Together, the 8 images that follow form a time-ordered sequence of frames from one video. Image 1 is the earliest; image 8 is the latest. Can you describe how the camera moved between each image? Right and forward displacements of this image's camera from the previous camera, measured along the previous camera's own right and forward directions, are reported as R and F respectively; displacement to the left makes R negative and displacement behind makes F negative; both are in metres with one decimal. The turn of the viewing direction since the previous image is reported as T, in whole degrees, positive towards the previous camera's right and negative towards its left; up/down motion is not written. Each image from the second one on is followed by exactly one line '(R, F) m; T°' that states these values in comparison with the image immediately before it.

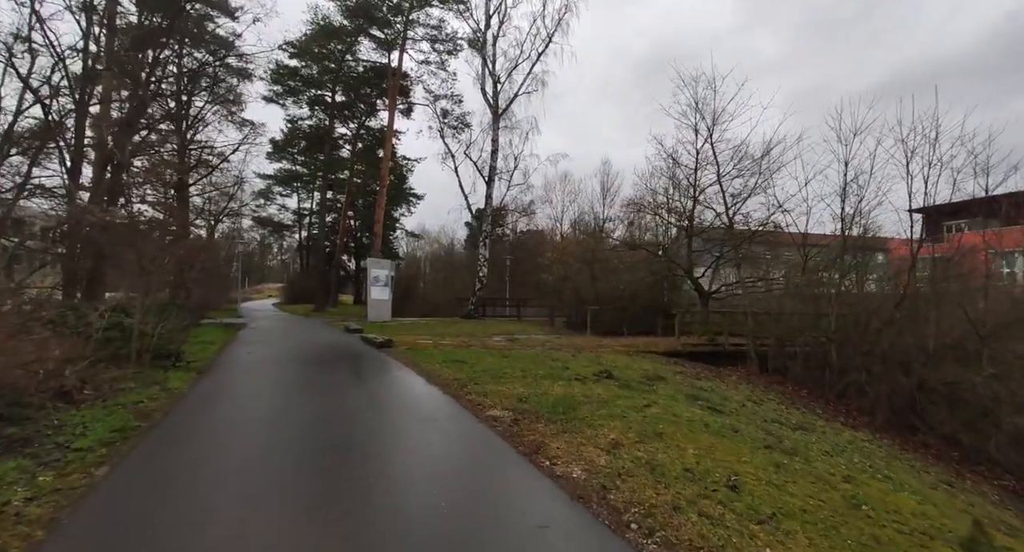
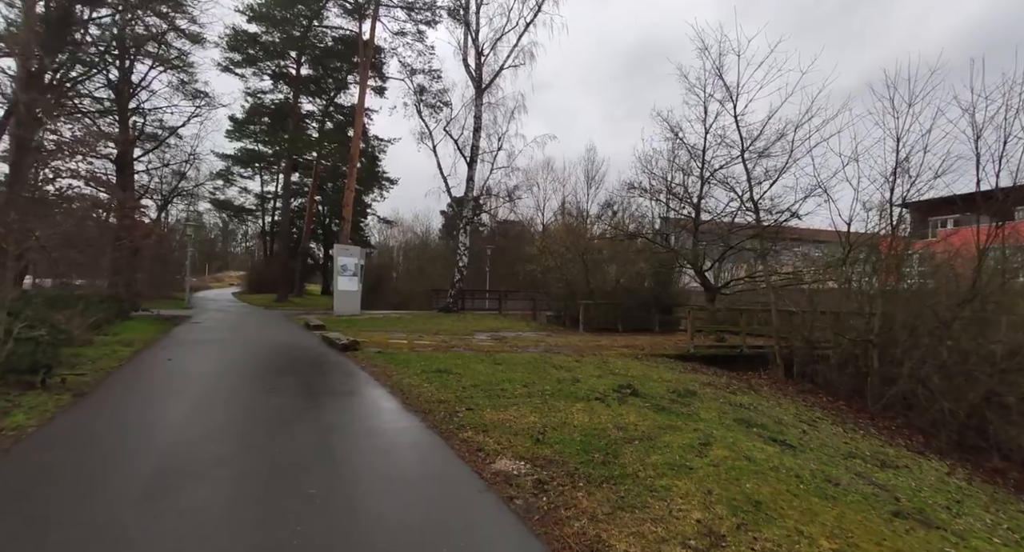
(-0.4, +2.2) m; +3°
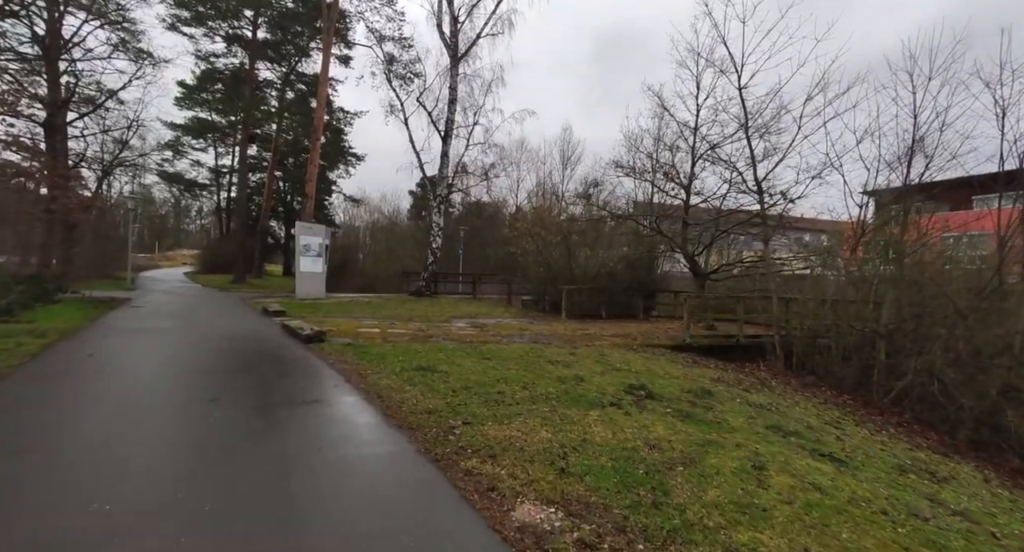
(-0.4, +1.2) m; +4°
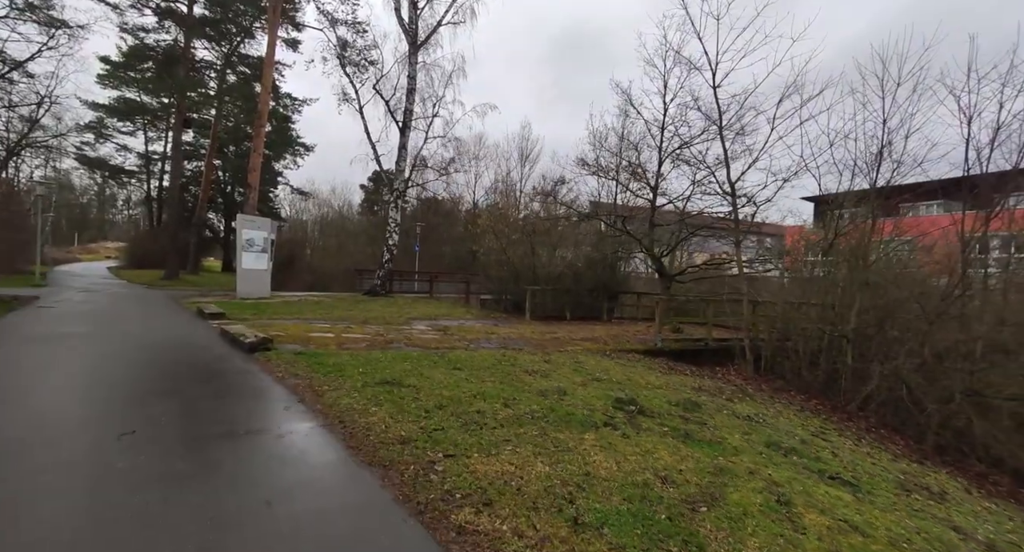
(-0.4, +0.7) m; +6°
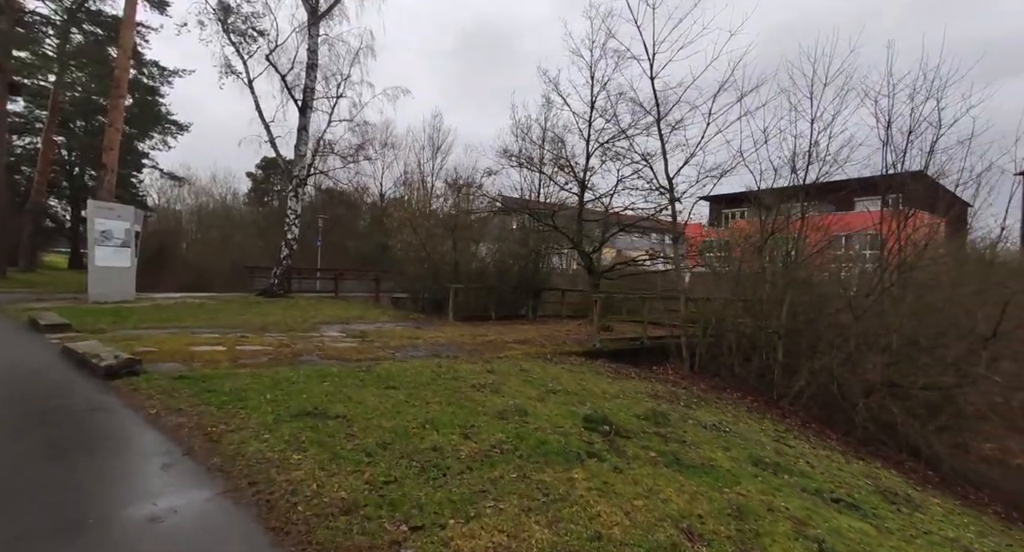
(-0.6, +1.1) m; +11°
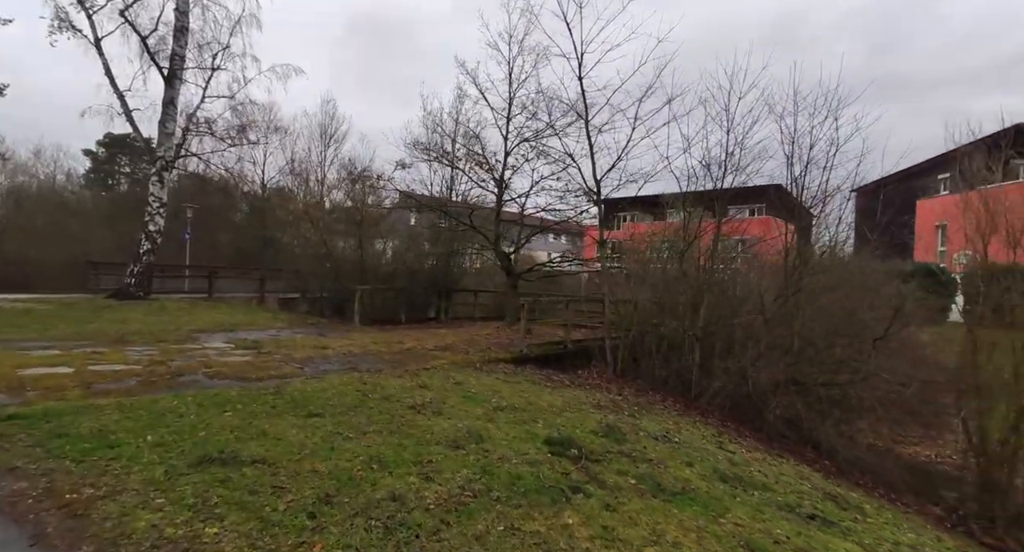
(-0.7, +0.7) m; +13°
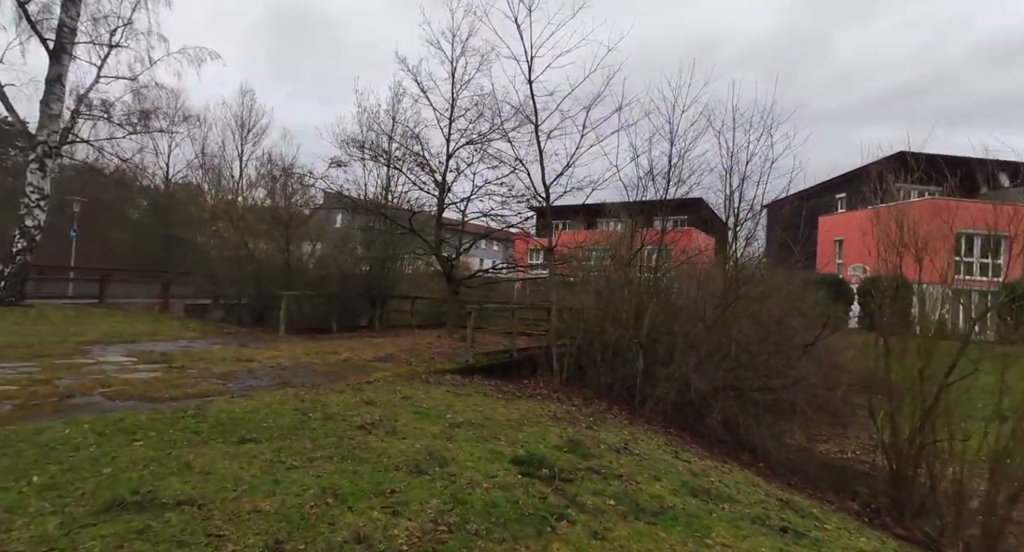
(-0.4, +0.4) m; +8°
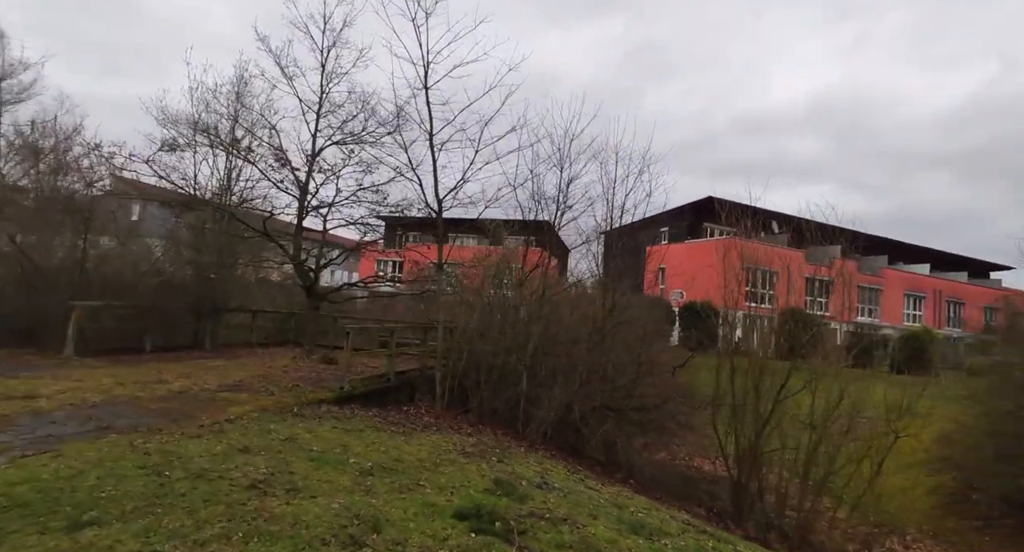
(-1.2, +0.6) m; +19°
